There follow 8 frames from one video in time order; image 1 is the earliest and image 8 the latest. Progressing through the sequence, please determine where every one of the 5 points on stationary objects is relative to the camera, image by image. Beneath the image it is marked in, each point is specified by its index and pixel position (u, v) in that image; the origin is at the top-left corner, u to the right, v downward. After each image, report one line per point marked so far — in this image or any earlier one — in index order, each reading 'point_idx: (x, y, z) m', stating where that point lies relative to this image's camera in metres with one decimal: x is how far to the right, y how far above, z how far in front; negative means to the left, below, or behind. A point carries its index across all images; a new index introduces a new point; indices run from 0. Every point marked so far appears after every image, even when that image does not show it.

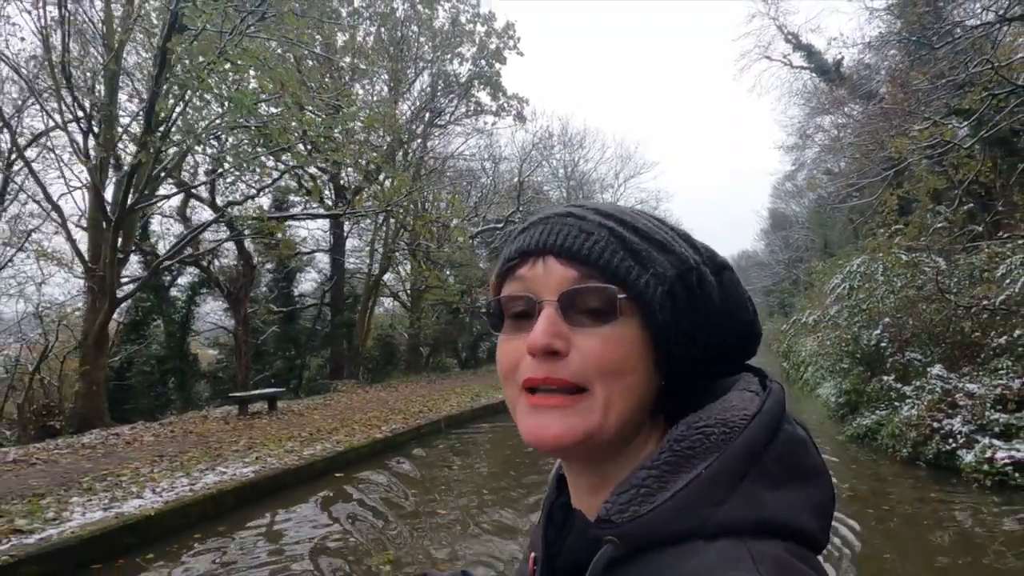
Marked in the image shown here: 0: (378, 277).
0: (-3.8, +0.3, +18.0) m
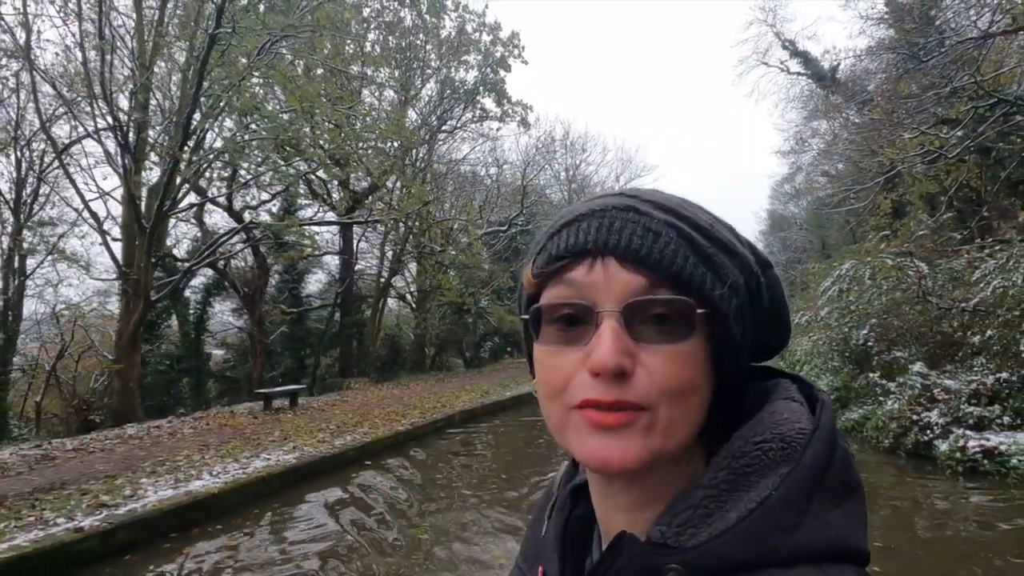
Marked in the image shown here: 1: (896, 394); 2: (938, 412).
0: (-3.7, +0.3, +18.4) m
1: (+5.1, -1.4, +8.4) m
2: (+5.2, -1.5, +7.7) m
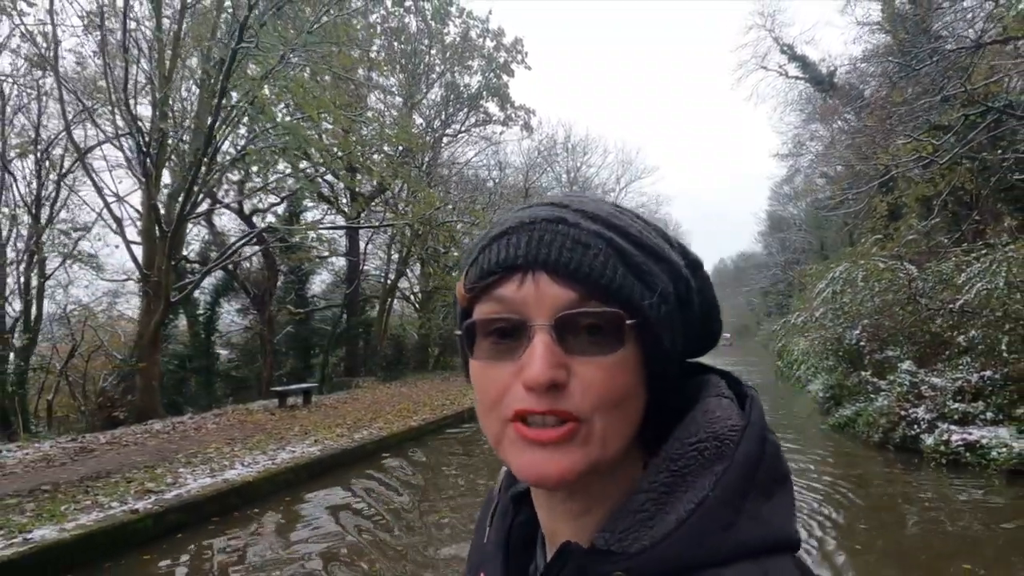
0: (-3.6, +0.3, +18.7) m
1: (+5.2, -1.4, +8.7) m
2: (+5.2, -1.5, +8.0) m
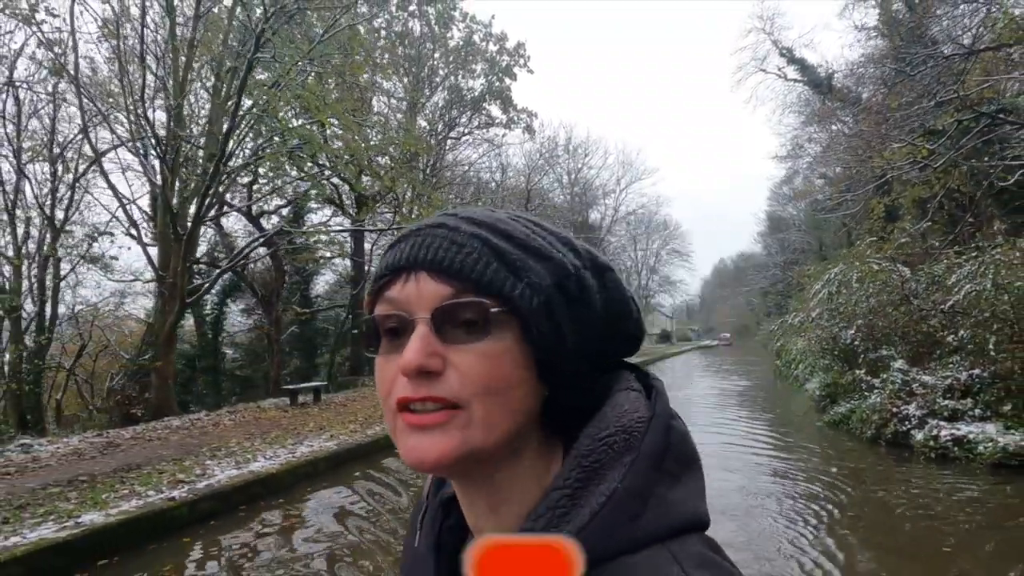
0: (-3.5, +0.2, +19.0) m
1: (+5.3, -1.5, +9.0) m
2: (+5.3, -1.5, +8.3) m
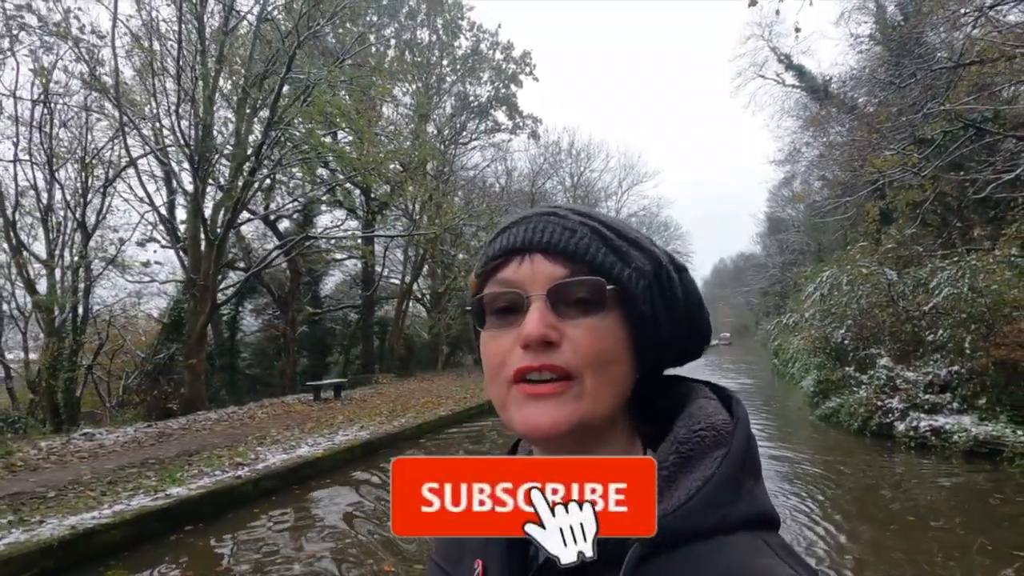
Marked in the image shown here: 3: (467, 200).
0: (-3.3, +0.2, +19.5) m
1: (+5.4, -1.5, +9.5) m
2: (+5.5, -1.6, +8.8) m
3: (-1.3, +2.5, +17.7) m
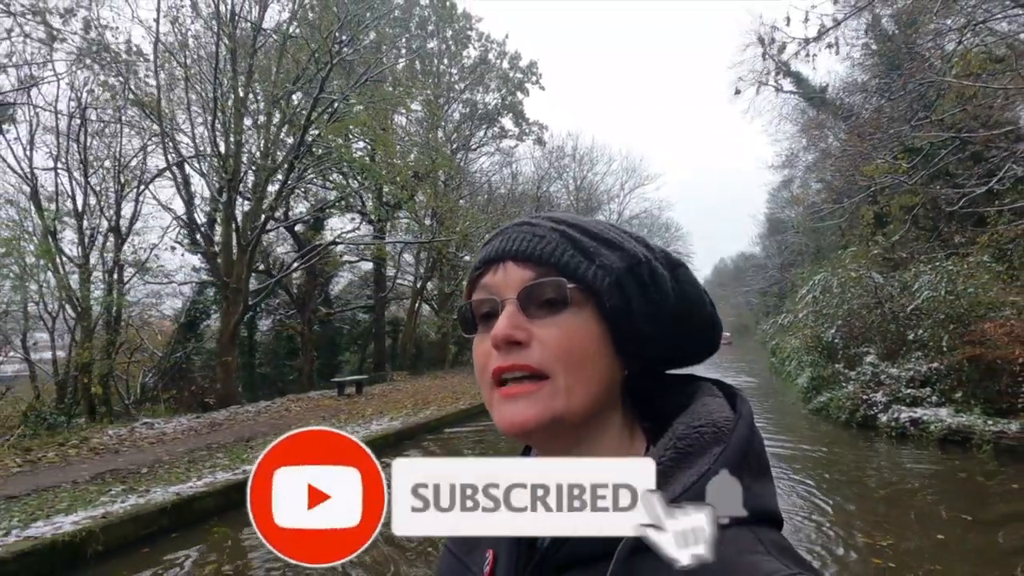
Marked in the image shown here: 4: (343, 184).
0: (-3.2, +0.2, +20.1) m
1: (+5.6, -1.5, +10.1) m
2: (+5.6, -1.6, +9.4) m
3: (-1.1, +2.5, +18.3) m
4: (-4.0, +2.4, +14.7) m
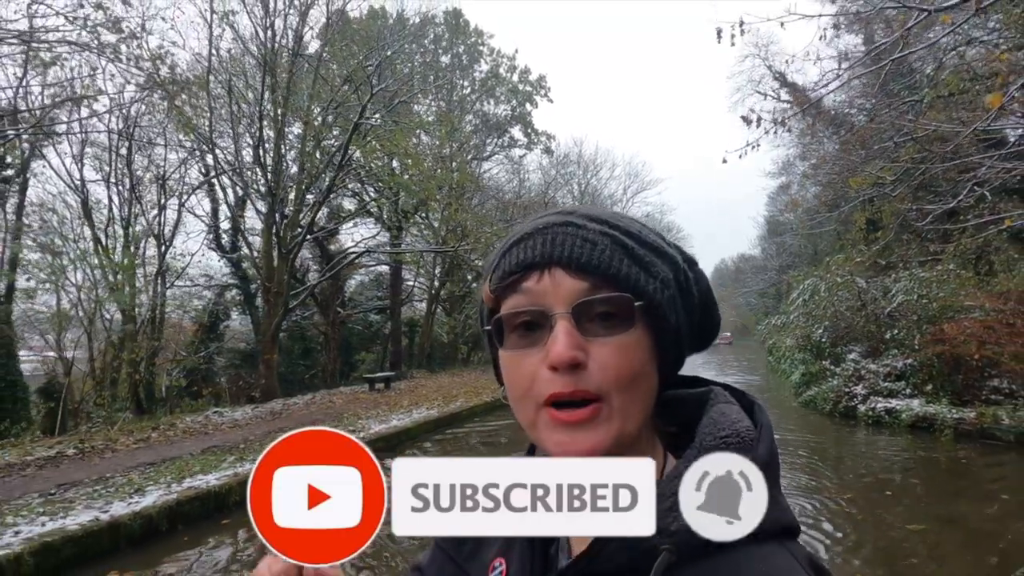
0: (-2.9, +0.1, +21.0) m
1: (+5.9, -1.6, +11.0) m
2: (+5.9, -1.7, +10.3) m
3: (-0.8, +2.4, +19.3) m
4: (-3.7, +2.4, +15.6) m
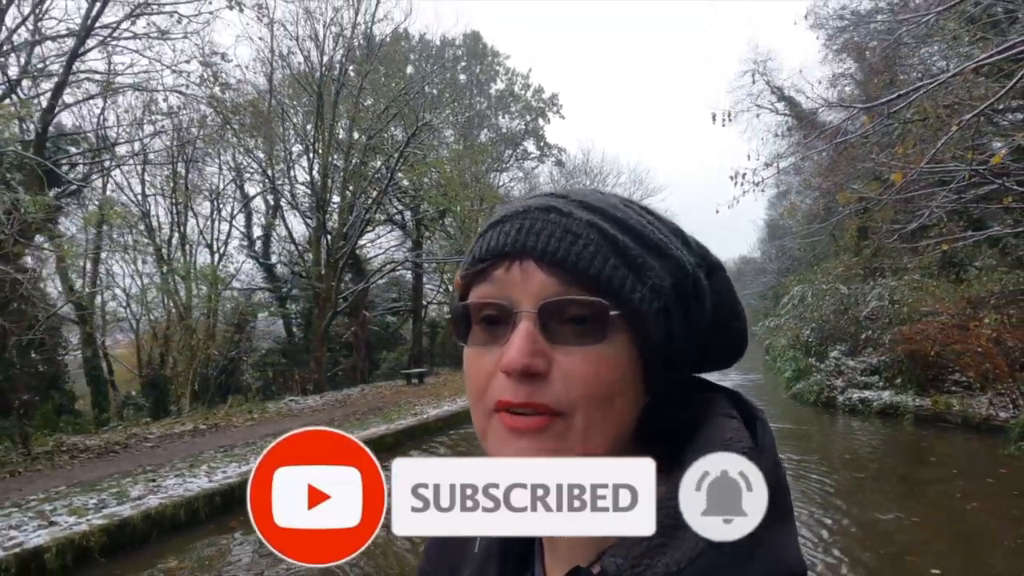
0: (-2.4, 0.0, +22.3) m
1: (+6.3, -1.7, +12.3) m
2: (+6.3, -1.8, +11.6) m
3: (-0.4, +2.3, +20.6) m
4: (-3.3, +2.3, +16.9) m
